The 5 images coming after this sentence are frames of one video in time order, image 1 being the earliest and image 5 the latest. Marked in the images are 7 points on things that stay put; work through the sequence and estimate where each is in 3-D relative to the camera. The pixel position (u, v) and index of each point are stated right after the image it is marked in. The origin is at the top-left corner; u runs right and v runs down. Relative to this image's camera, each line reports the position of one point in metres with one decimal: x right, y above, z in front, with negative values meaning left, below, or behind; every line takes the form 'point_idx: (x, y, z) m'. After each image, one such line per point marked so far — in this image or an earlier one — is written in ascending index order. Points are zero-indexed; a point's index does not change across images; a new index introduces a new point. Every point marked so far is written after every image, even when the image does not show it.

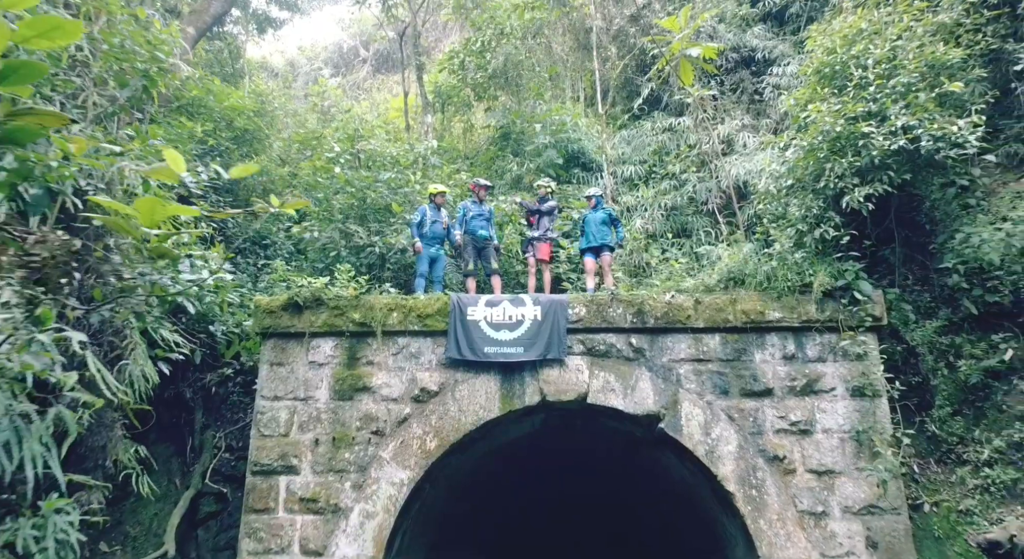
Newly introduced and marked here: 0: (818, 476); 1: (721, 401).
0: (+2.0, -1.3, +4.9) m
1: (+1.5, -0.8, +5.1) m
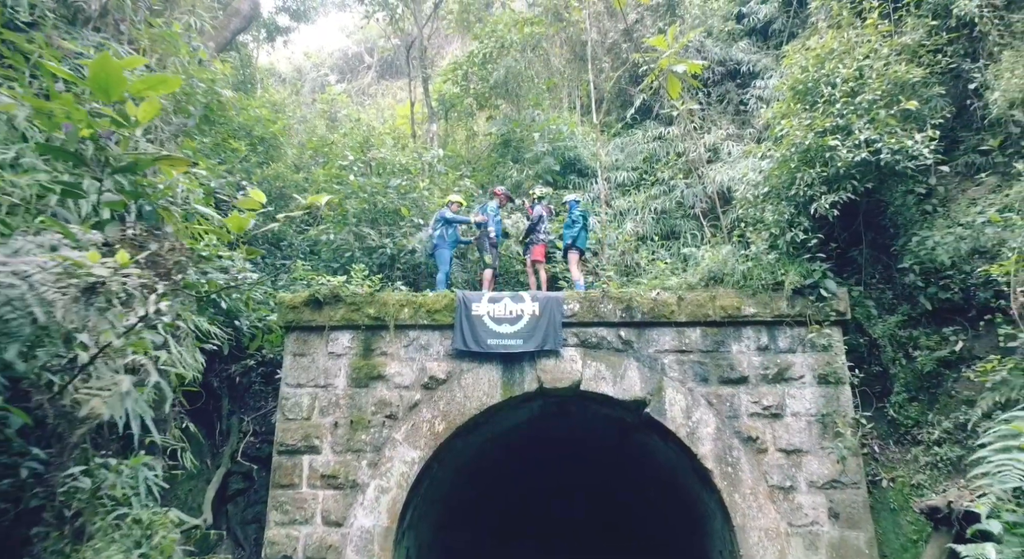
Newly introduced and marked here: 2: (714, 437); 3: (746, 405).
0: (+2.0, -1.3, +5.5) m
1: (+1.5, -0.8, +5.7) m
2: (+1.5, -1.2, +5.5) m
3: (+1.8, -1.0, +5.6) m
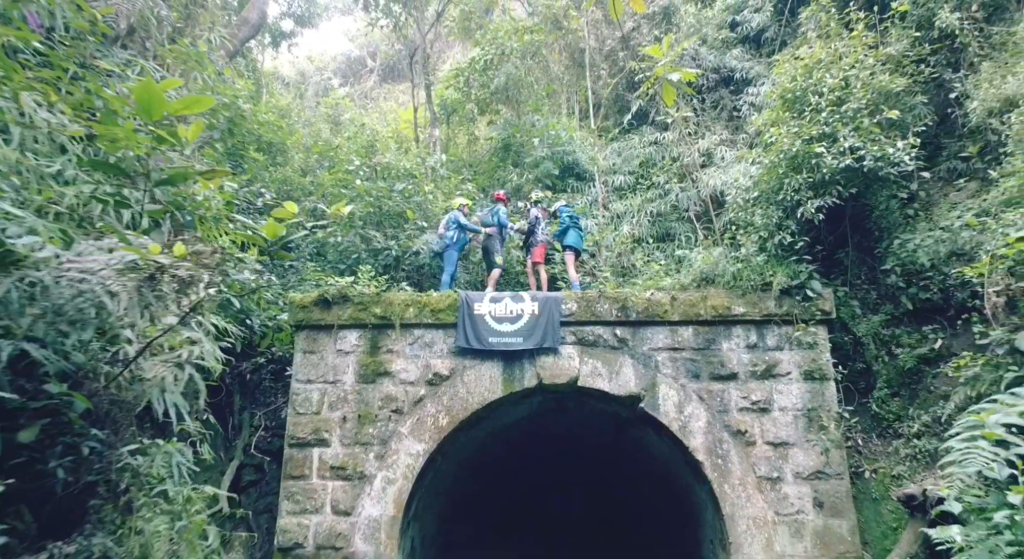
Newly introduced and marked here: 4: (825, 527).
0: (+2.0, -1.3, +5.7) m
1: (+1.5, -0.8, +6.0) m
2: (+1.5, -1.2, +5.8) m
3: (+1.8, -1.0, +5.9) m
4: (+2.3, -1.8, +5.5) m
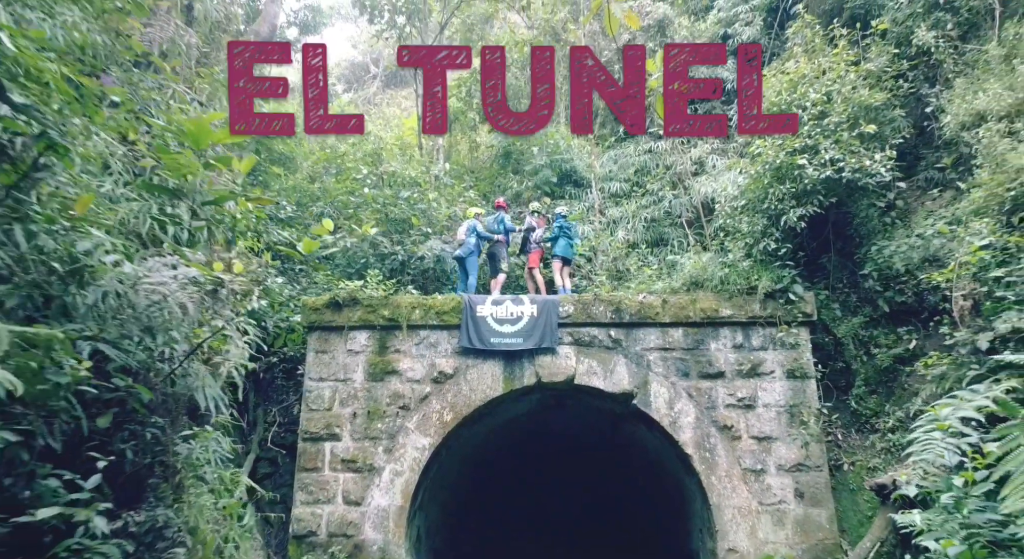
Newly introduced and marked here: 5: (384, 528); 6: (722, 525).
0: (+2.0, -1.3, +6.1) m
1: (+1.5, -0.9, +6.3) m
2: (+1.5, -1.2, +6.2) m
3: (+1.8, -1.0, +6.3) m
4: (+2.3, -1.9, +5.9) m
5: (-1.1, -2.1, +6.1) m
6: (+1.7, -2.0, +5.9) m
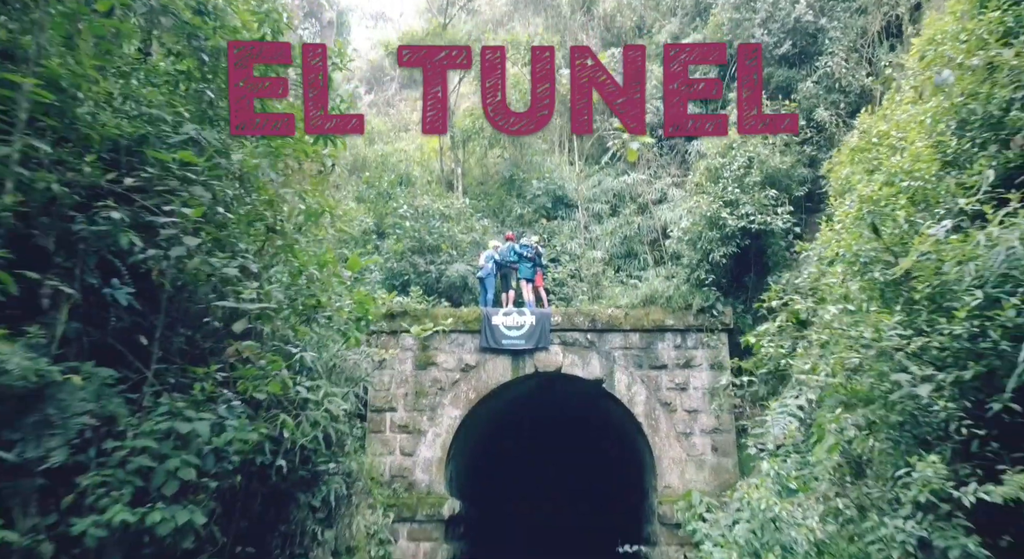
0: (+2.1, -1.6, +8.8) m
1: (+1.5, -1.1, +9.0) m
2: (+1.6, -1.5, +8.9) m
3: (+1.9, -1.2, +9.0) m
4: (+2.4, -2.2, +8.6) m
5: (-1.0, -2.3, +8.9) m
6: (+1.8, -2.2, +8.7) m
